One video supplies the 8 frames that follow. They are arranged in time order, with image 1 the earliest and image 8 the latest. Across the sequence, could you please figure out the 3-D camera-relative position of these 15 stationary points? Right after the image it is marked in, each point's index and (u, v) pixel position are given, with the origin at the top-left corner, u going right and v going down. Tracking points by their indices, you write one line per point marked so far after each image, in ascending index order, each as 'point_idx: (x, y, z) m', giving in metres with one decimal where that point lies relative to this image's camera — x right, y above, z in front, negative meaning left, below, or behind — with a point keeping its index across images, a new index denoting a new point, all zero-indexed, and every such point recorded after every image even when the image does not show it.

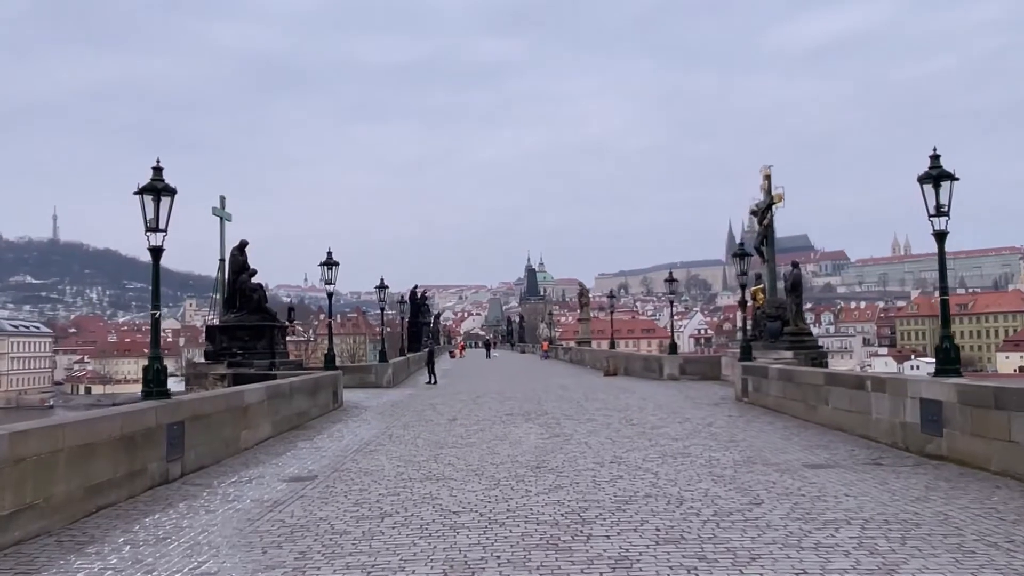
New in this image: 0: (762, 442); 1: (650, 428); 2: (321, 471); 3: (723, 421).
0: (+3.4, -2.1, +12.2) m
1: (+2.1, -2.2, +13.8) m
2: (-2.3, -2.2, +10.5) m
3: (+3.5, -2.2, +14.9) m
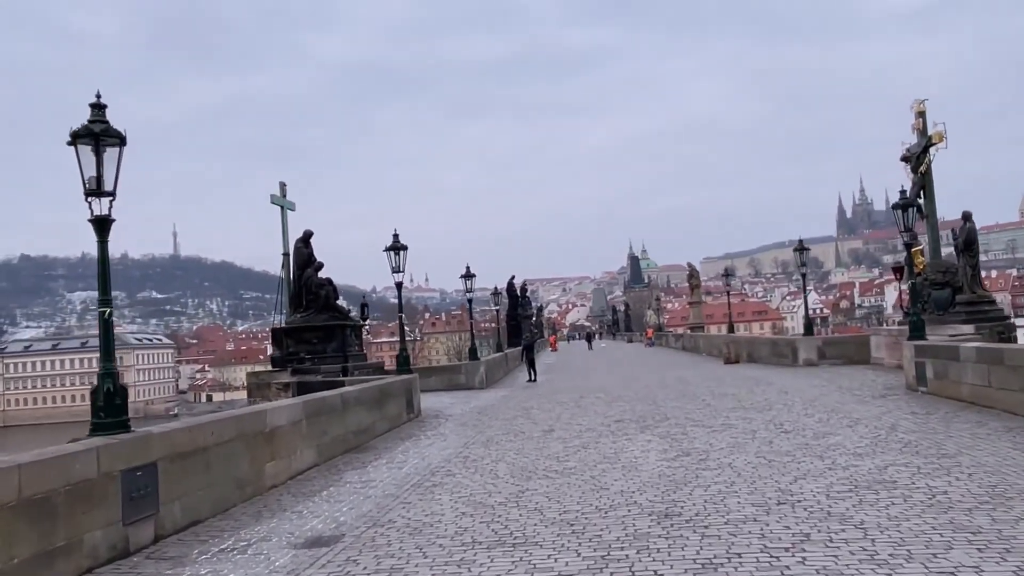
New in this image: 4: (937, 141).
0: (+4.5, -1.6, +8.4) m
1: (+3.4, -1.7, +10.1) m
2: (-1.3, -2.0, +7.4) m
3: (+5.0, -1.7, +11.1) m
4: (+9.0, +3.1, +18.6) m
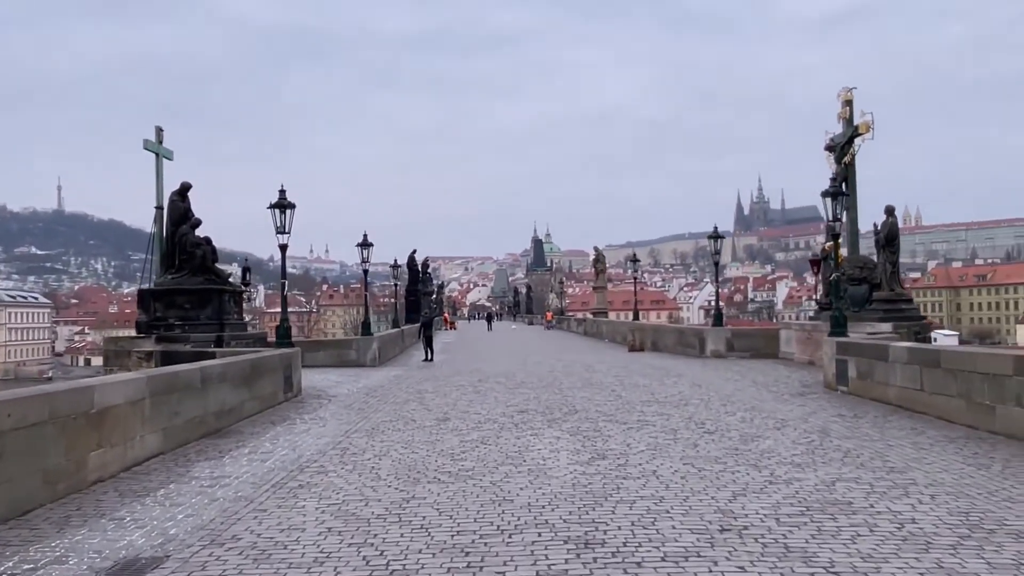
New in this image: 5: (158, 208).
0: (+3.6, -1.6, +7.4) m
1: (+2.3, -1.6, +9.0) m
2: (-2.1, -1.6, +5.7) m
3: (+3.7, -1.6, +10.1) m
4: (+7.2, +3.2, +18.0) m
5: (-7.7, +1.8, +19.3) m
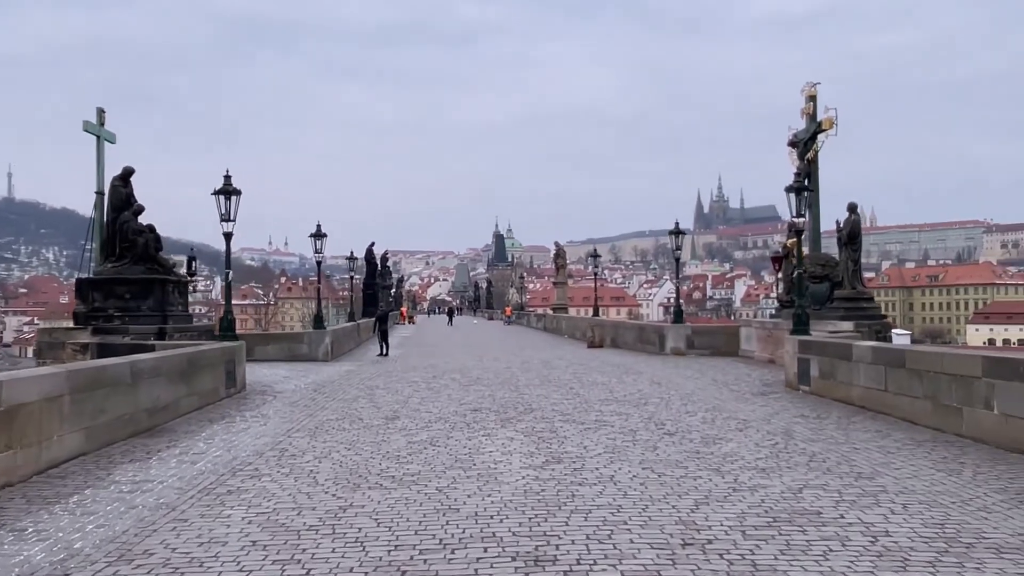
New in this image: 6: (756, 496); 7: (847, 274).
0: (+3.2, -1.5, +7.1) m
1: (+1.8, -1.5, +8.6) m
2: (-2.4, -1.6, +5.1) m
3: (+3.2, -1.5, +9.8) m
4: (+6.3, +3.2, +17.7) m
5: (-8.6, +2.0, +18.4) m
6: (+1.8, -1.5, +6.3) m
7: (+6.4, +0.3, +16.9) m
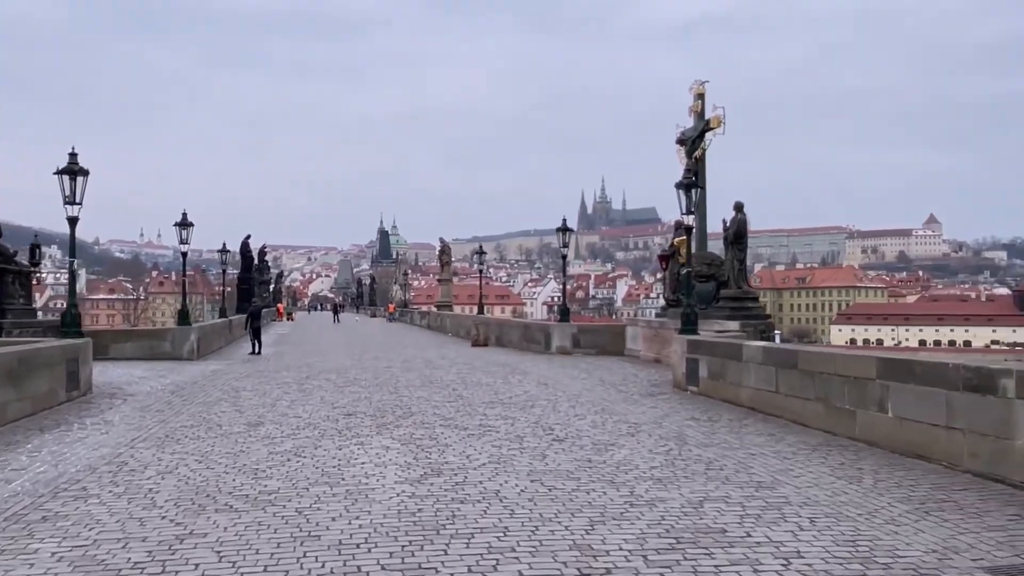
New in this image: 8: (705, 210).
0: (+2.3, -1.5, +6.7) m
1: (+0.7, -1.5, +8.0) m
2: (-3.1, -1.5, +4.0) m
3: (+1.9, -1.5, +9.4) m
4: (+4.1, +3.2, +17.6) m
5: (-10.9, +2.2, +16.4) m
6: (+0.9, -1.5, +5.8) m
7: (+4.2, +0.3, +16.9) m
8: (+4.0, +1.6, +18.2) m
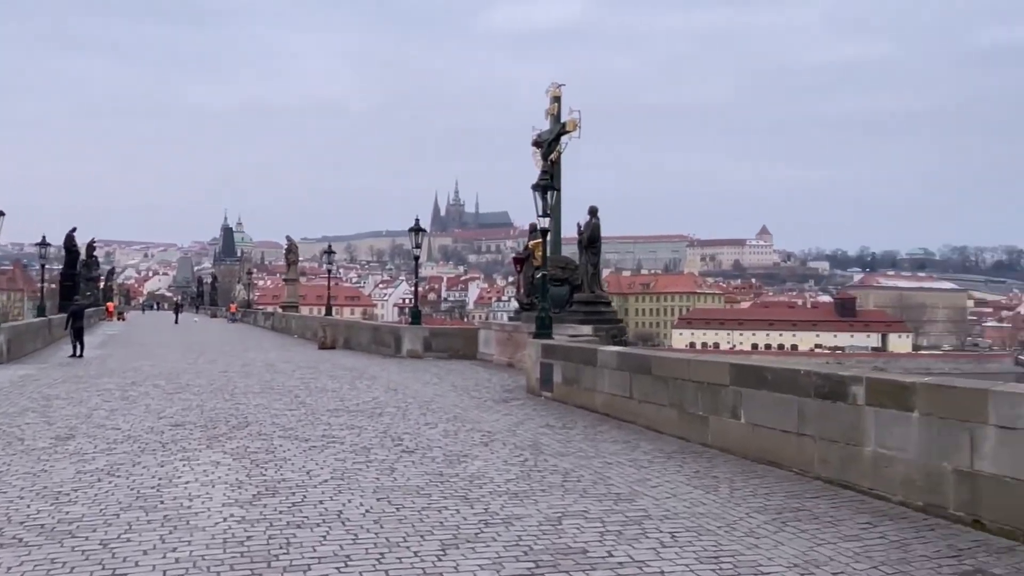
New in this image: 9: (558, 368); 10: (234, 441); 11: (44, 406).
0: (+1.2, -1.5, +6.5) m
1: (-0.6, -1.5, +7.5) m
2: (-3.6, -1.4, +2.9) m
3: (+0.4, -1.5, +9.1) m
4: (+1.2, +3.2, +17.6) m
5: (-13.3, +2.3, +13.8) m
6: (0.0, -1.5, +5.3) m
7: (+1.4, +0.2, +16.9) m
8: (+1.0, +1.5, +18.1) m
9: (+0.6, -1.1, +12.2) m
10: (-2.6, -1.4, +8.3) m
11: (-5.9, -1.5, +11.1) m
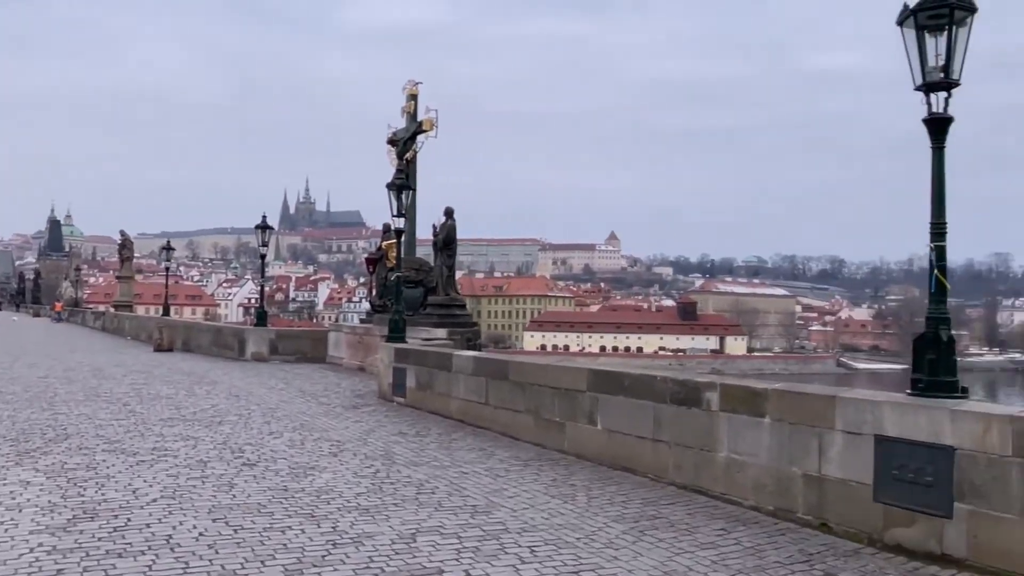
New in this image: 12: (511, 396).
0: (+0.1, -1.6, +6.3) m
1: (-1.8, -1.5, +7.0) m
2: (-4.0, -1.4, +2.0) m
3: (-1.1, -1.6, +8.7) m
4: (-1.7, +3.1, +17.3) m
5: (-15.4, +2.5, +11.2) m
6: (-0.8, -1.5, +5.0) m
7: (-1.4, +0.2, +16.6) m
8: (-2.0, +1.5, +17.8) m
9: (-1.3, -1.1, +11.9) m
10: (-3.9, -1.4, +7.4) m
11: (-7.6, -1.4, +9.7) m
12: (0.0, -1.2, +9.5) m
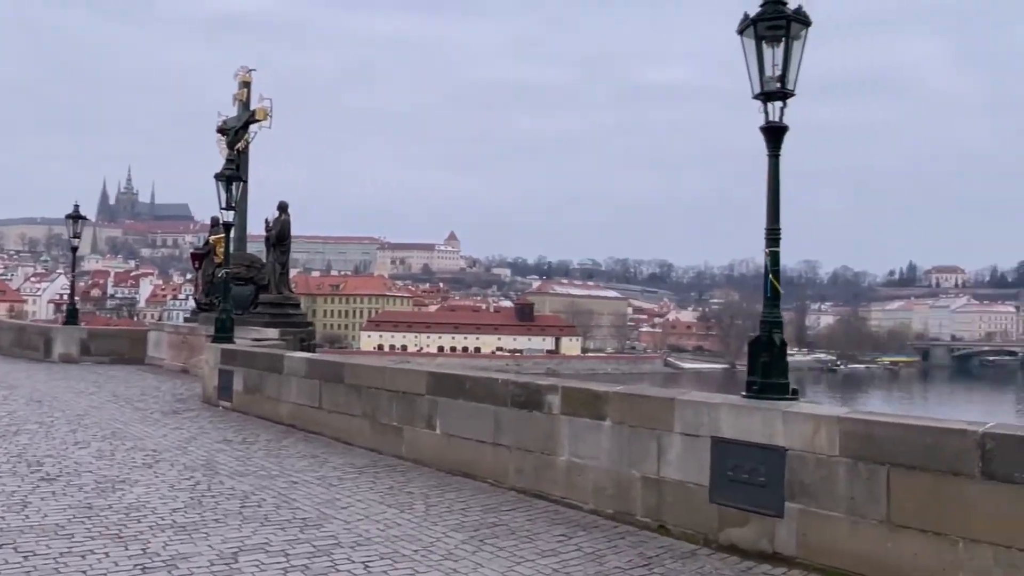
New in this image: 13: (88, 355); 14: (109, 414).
0: (-1.0, -1.6, +5.9) m
1: (-3.0, -1.5, +6.3) m
2: (-4.3, -1.4, +1.0) m
3: (-2.6, -1.5, +8.1) m
4: (-4.7, +3.2, +16.4) m
5: (-17.1, +2.7, +7.9) m
6: (-1.7, -1.5, +4.5) m
7: (-4.3, +0.2, +15.8) m
8: (-5.1, +1.5, +16.9) m
9: (-3.4, -1.1, +11.2) m
10: (-5.2, -1.4, +6.4) m
11: (-9.2, -1.3, +7.9) m
12: (-1.7, -1.1, +9.0) m
13: (-8.8, -1.4, +18.2) m
14: (-4.8, -1.5, +10.6) m
